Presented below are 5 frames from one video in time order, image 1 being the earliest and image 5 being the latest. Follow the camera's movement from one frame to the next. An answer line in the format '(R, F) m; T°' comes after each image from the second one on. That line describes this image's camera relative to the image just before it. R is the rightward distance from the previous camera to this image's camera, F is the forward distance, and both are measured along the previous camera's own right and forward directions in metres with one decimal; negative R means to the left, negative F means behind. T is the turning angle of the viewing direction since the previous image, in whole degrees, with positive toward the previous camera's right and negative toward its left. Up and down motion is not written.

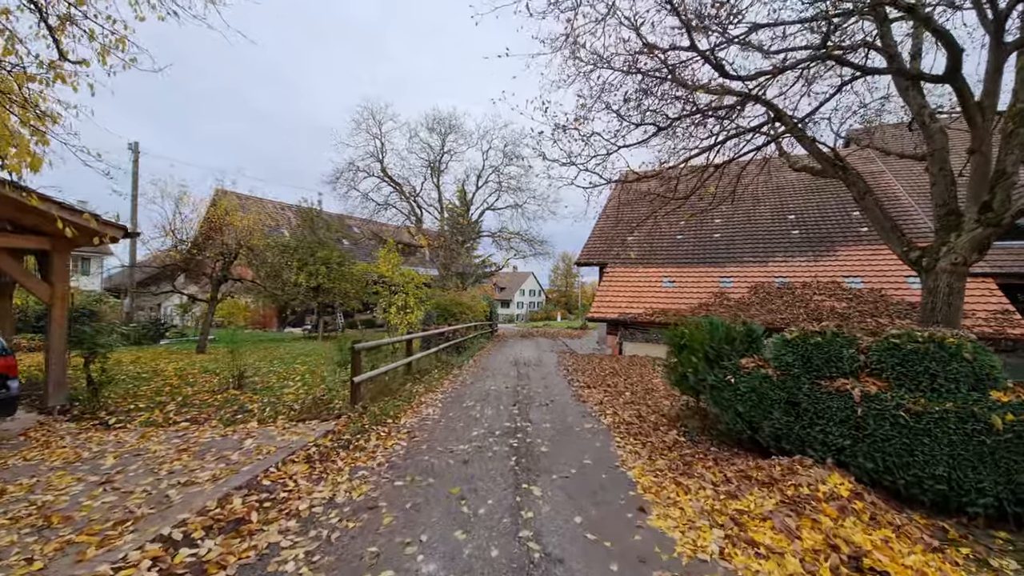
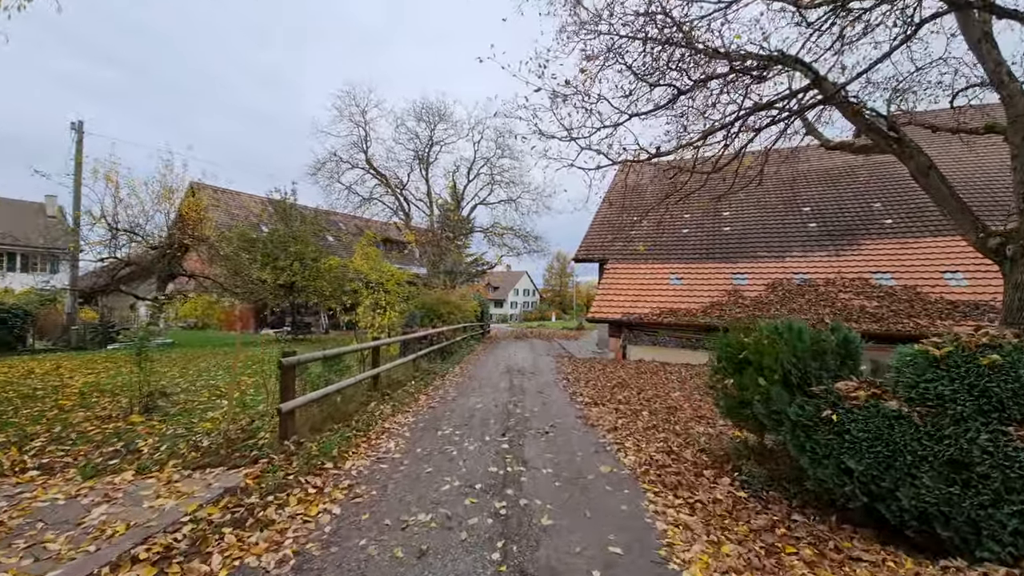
(+0.1, +1.4) m; +1°
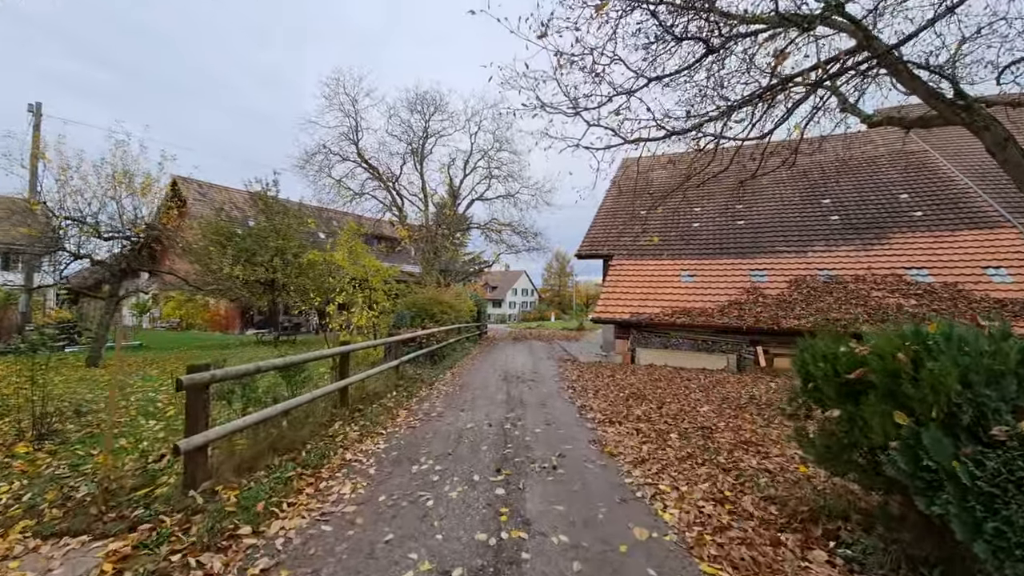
(0.0, +1.0) m; 0°
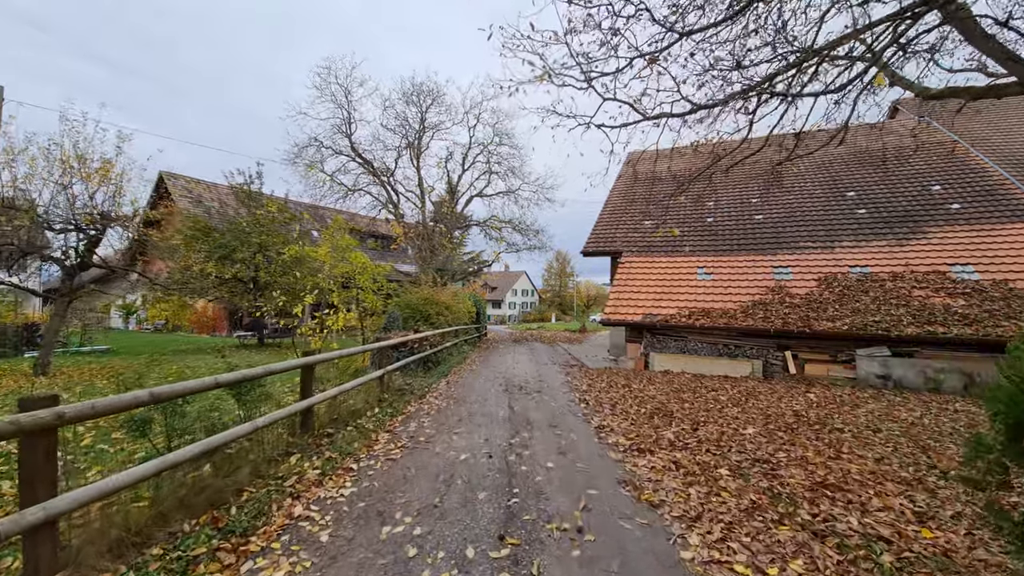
(-0.1, +1.0) m; 0°
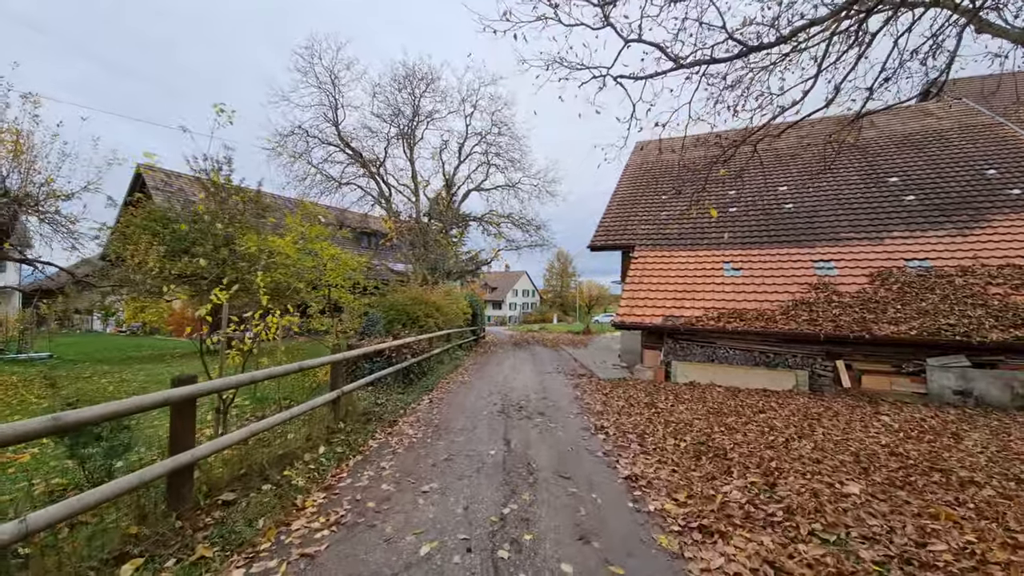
(+0.1, +1.4) m; 0°
